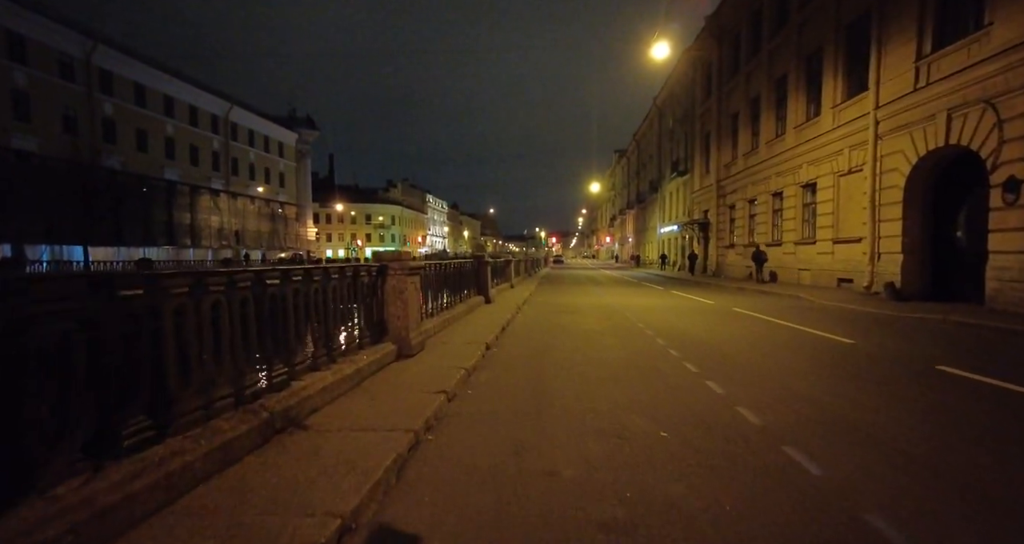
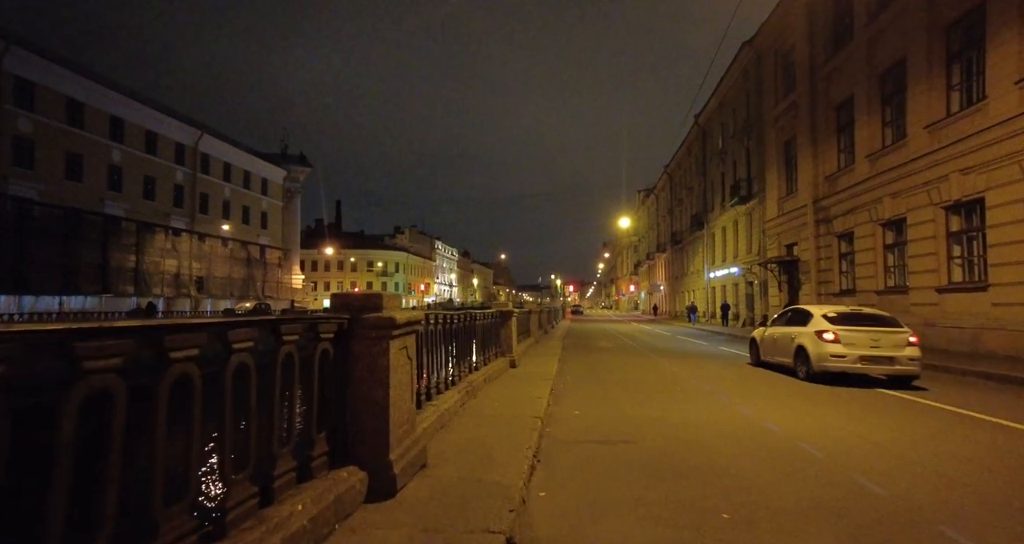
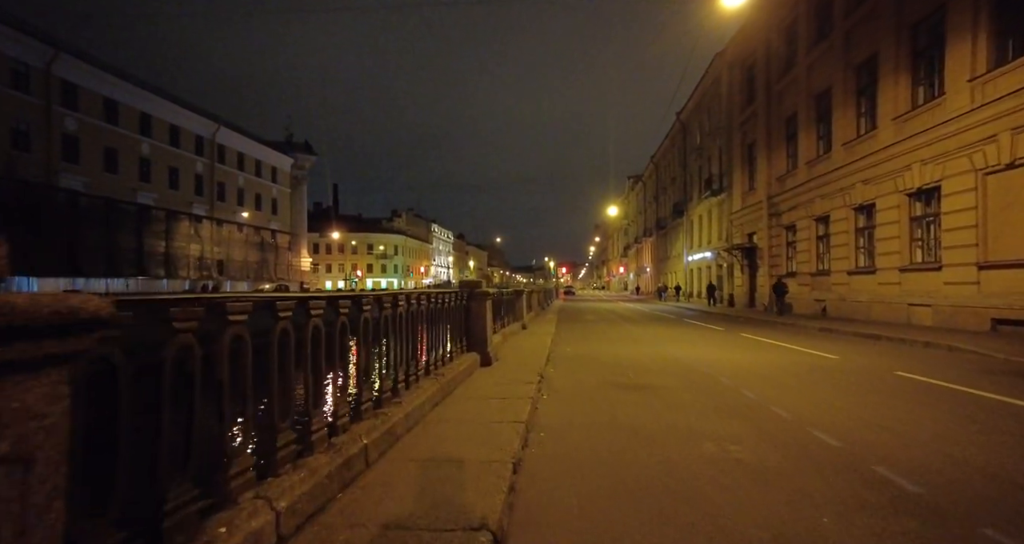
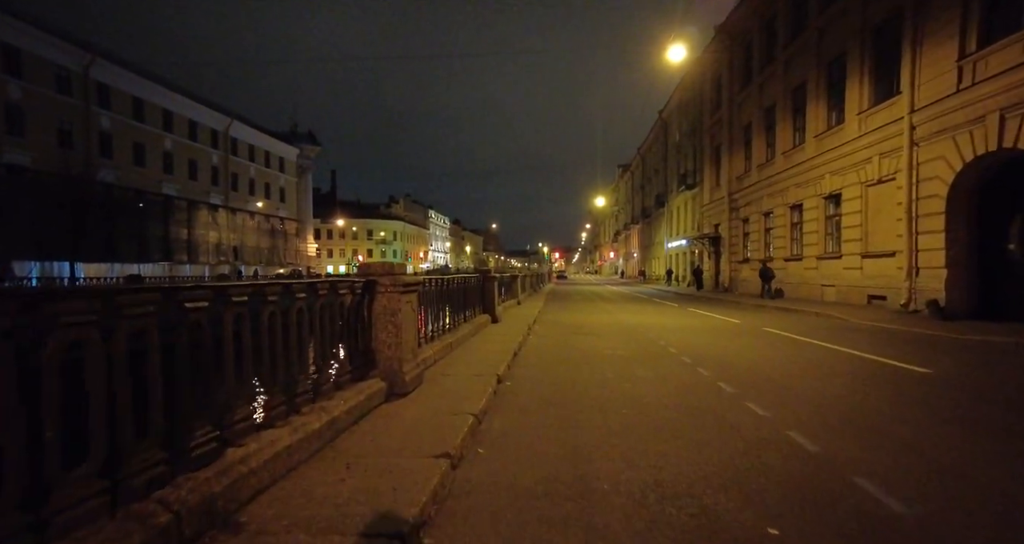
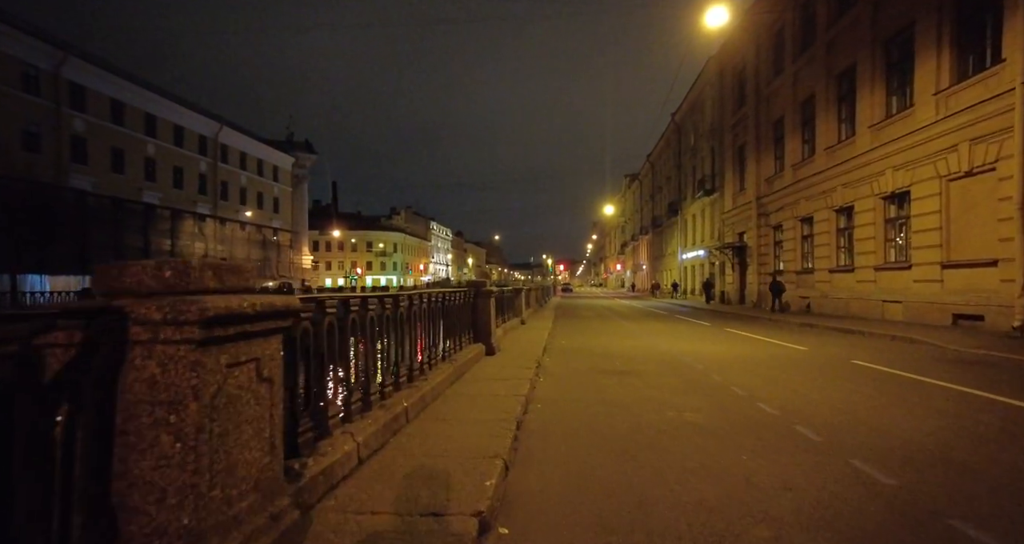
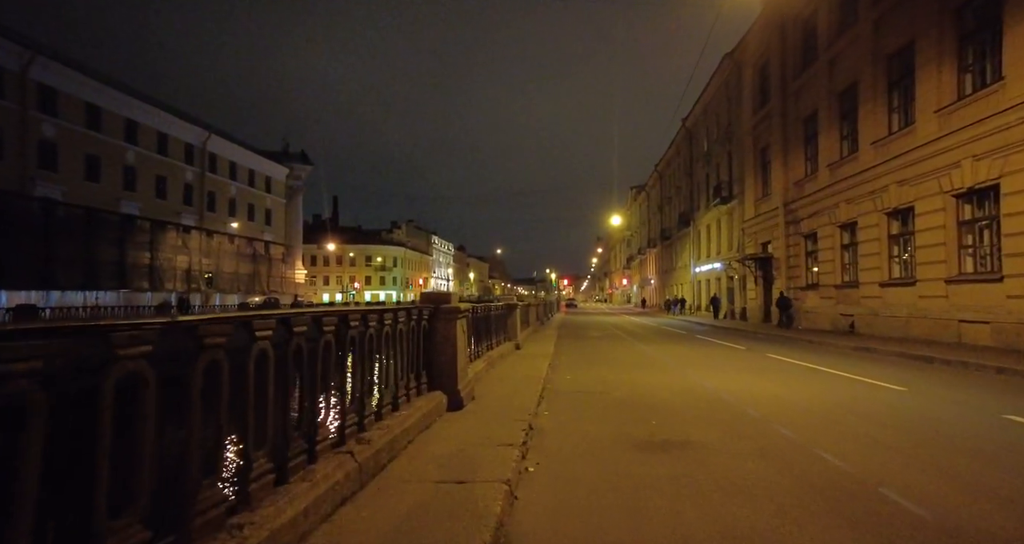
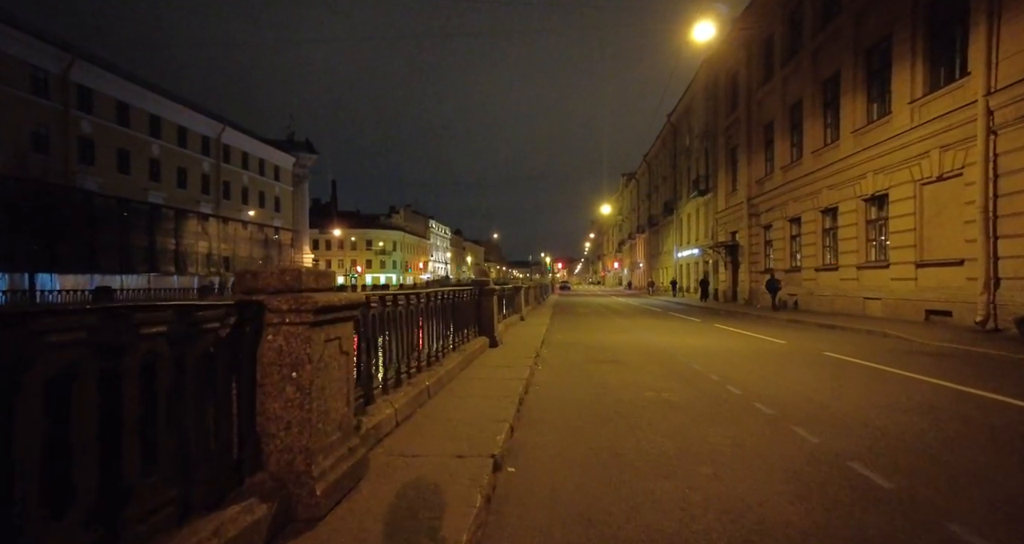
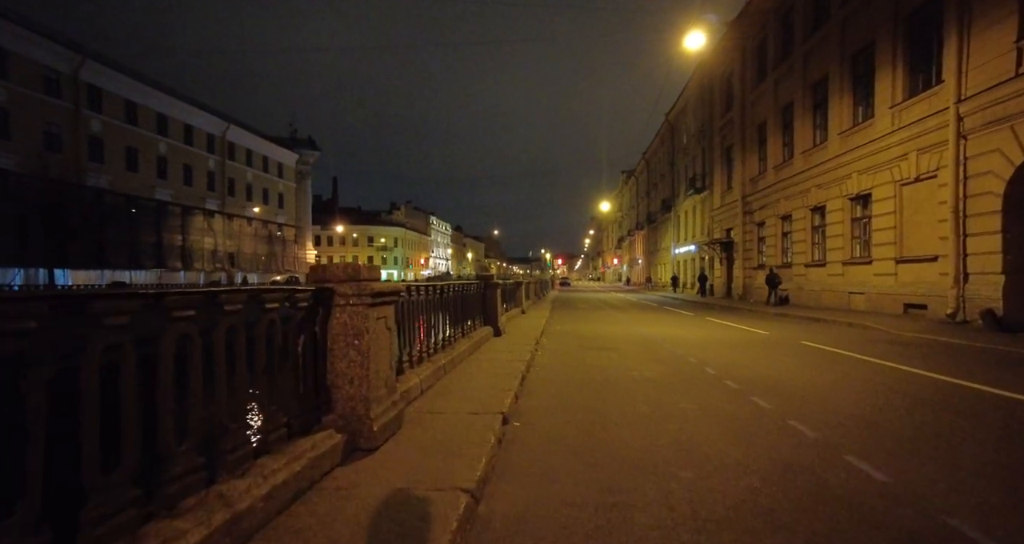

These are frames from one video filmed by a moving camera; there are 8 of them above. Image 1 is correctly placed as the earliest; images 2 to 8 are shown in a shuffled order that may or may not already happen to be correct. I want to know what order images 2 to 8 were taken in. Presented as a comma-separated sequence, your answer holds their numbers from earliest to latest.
4, 8, 7, 5, 3, 6, 2
